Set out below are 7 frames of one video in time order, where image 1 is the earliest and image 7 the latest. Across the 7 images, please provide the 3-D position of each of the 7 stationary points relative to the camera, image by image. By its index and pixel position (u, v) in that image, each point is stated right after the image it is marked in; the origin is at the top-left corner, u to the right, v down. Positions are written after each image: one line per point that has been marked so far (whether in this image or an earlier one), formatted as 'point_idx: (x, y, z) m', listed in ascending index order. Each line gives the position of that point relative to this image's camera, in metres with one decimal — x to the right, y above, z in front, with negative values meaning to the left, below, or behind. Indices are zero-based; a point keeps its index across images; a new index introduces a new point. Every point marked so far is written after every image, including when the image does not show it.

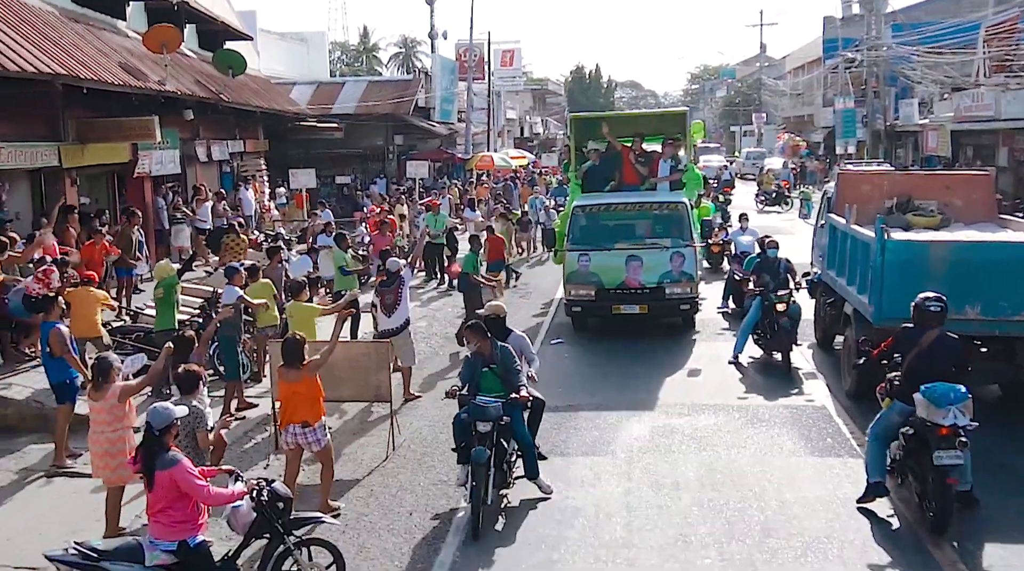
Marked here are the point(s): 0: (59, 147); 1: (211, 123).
0: (-5.2, +1.6, +10.8) m
1: (-4.7, +2.6, +14.9) m
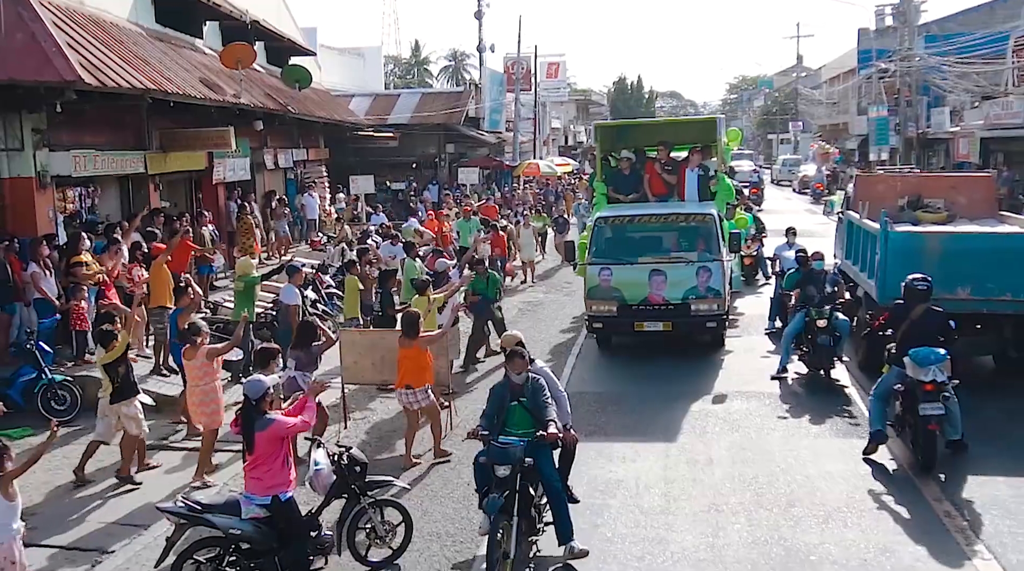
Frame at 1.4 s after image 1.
0: (-4.6, +1.7, +11.9) m
1: (-4.0, +2.6, +16.0) m
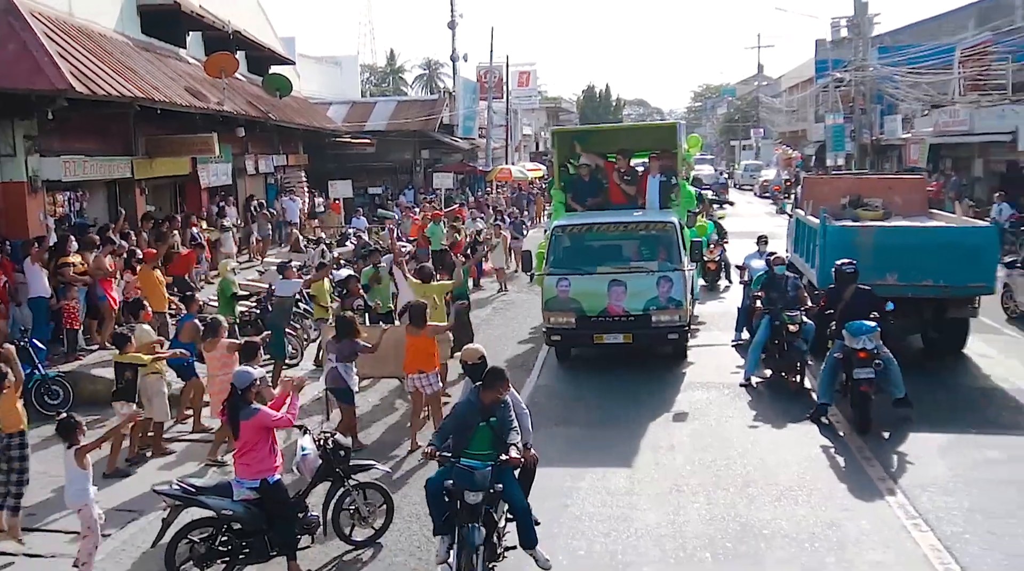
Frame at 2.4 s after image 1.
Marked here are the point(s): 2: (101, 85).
0: (-5.0, +1.6, +12.3) m
1: (-4.5, +2.6, +16.4) m
2: (-4.6, +2.2, +10.4) m
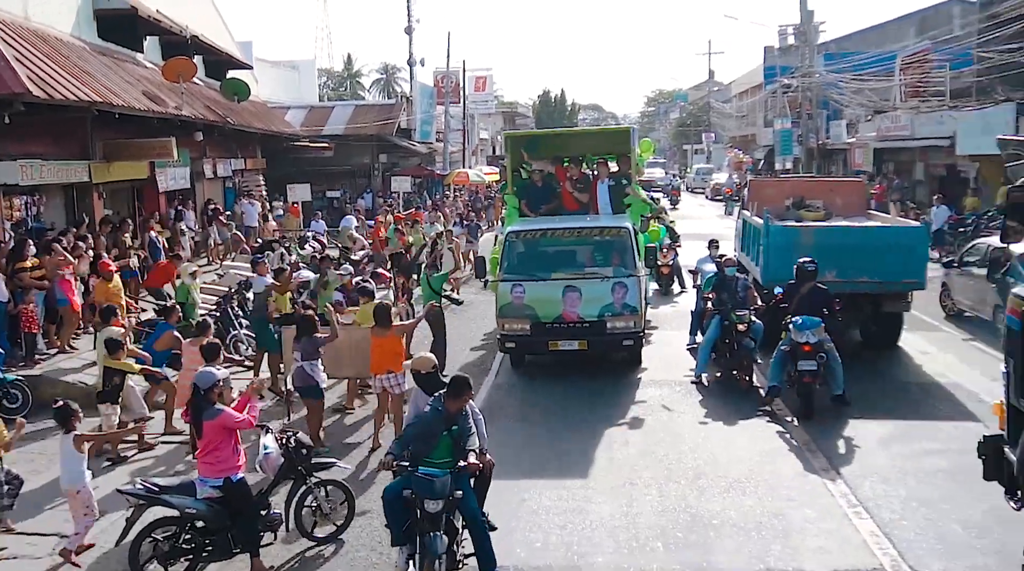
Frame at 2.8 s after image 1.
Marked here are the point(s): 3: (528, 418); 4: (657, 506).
0: (-5.6, +1.6, +12.3) m
1: (-5.2, +2.5, +16.5) m
2: (-5.1, +2.2, +10.5) m
3: (+0.2, -1.5, +10.5) m
4: (+1.2, -1.9, +8.0) m
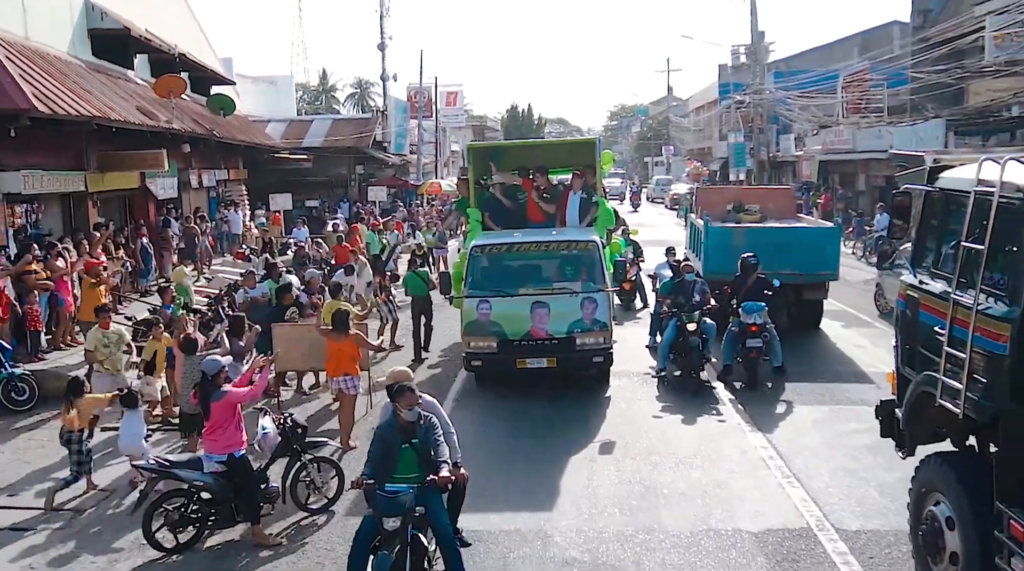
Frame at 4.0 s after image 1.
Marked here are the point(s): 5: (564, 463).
0: (-6.0, +1.6, +13.1) m
1: (-5.8, +2.4, +17.3) m
2: (-5.4, +2.2, +11.3) m
3: (-0.2, -1.5, +11.4) m
4: (+1.0, -1.8, +8.9) m
5: (+0.5, -1.8, +9.4) m
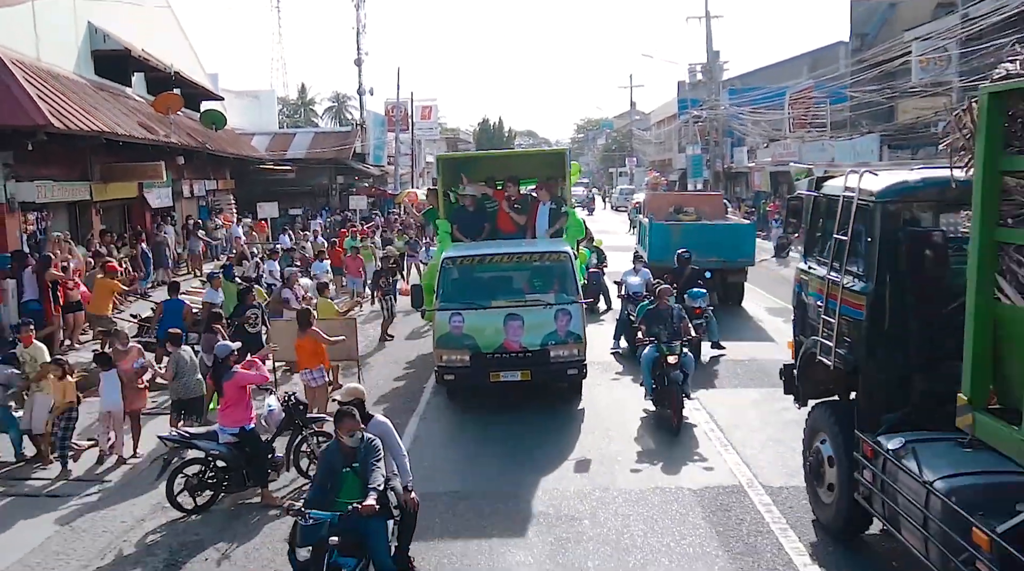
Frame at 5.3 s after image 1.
0: (-6.4, +1.5, +14.1) m
1: (-6.3, +2.3, +18.3) m
2: (-5.8, +2.2, +12.3) m
3: (-0.5, -1.5, +12.6) m
4: (+0.7, -1.8, +10.2) m
5: (+0.2, -1.7, +10.6) m
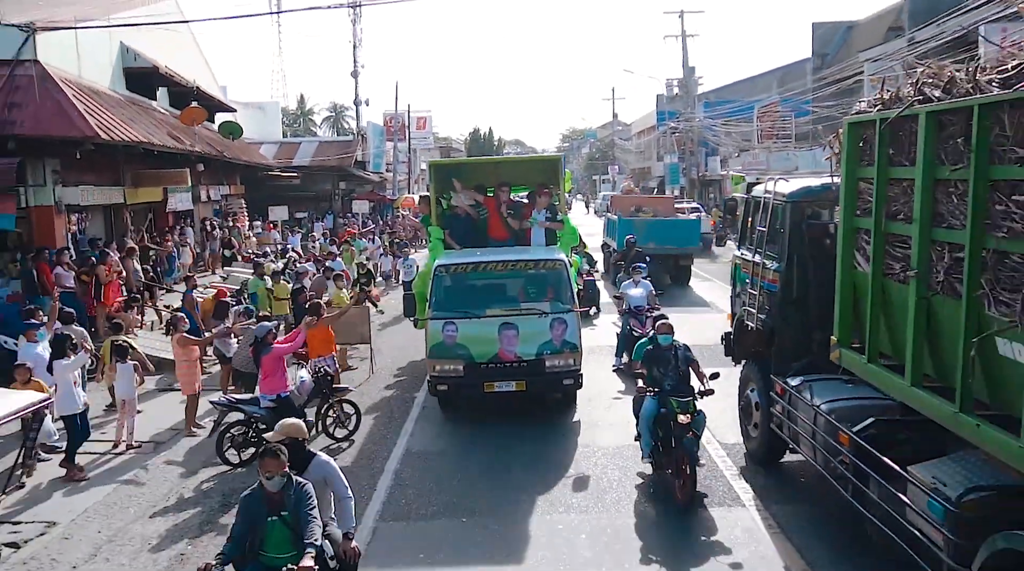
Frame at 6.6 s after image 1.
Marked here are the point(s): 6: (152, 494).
0: (-6.5, +1.6, +15.6) m
1: (-6.5, +2.4, +19.8) m
2: (-5.9, +2.3, +13.8) m
3: (-0.6, -1.4, +14.1) m
4: (+0.6, -1.7, +11.7) m
5: (+0.1, -1.6, +12.1) m
6: (-3.5, -2.0, +9.1) m
